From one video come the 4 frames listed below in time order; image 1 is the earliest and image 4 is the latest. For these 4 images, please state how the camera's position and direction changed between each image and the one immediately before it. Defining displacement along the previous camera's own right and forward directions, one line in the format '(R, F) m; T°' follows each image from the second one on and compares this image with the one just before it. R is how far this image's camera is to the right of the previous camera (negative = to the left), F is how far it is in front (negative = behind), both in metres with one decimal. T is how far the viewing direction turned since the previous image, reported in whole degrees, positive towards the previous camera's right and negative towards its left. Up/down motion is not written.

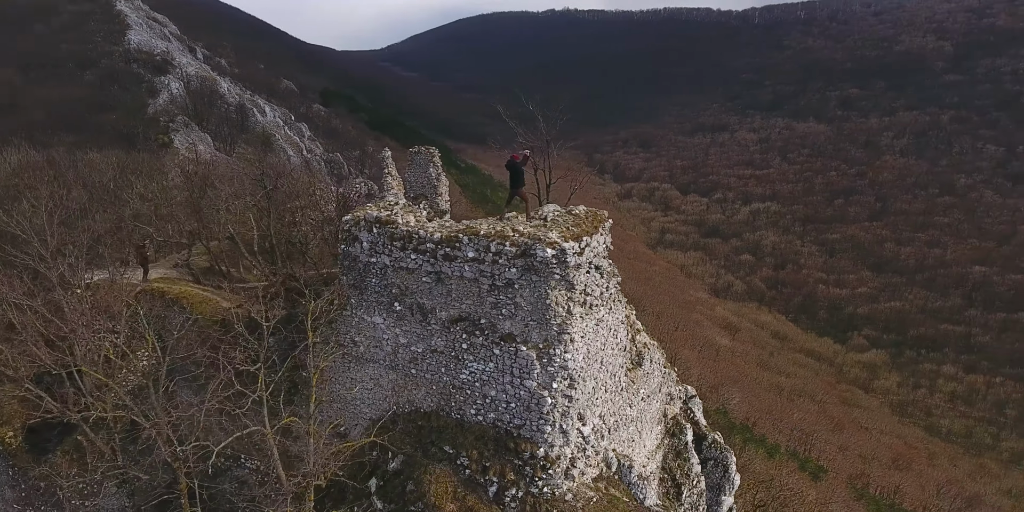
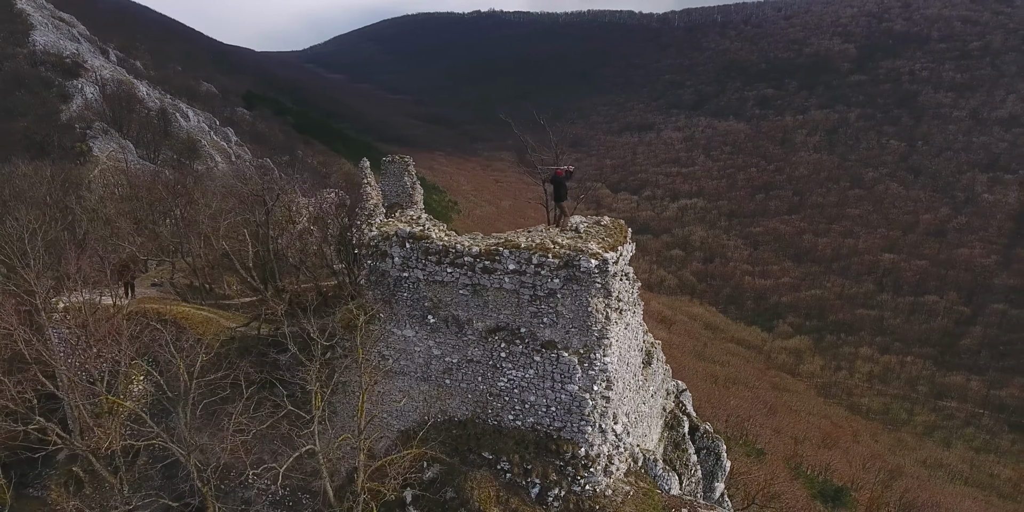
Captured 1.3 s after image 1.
(-1.1, -0.2) m; +6°
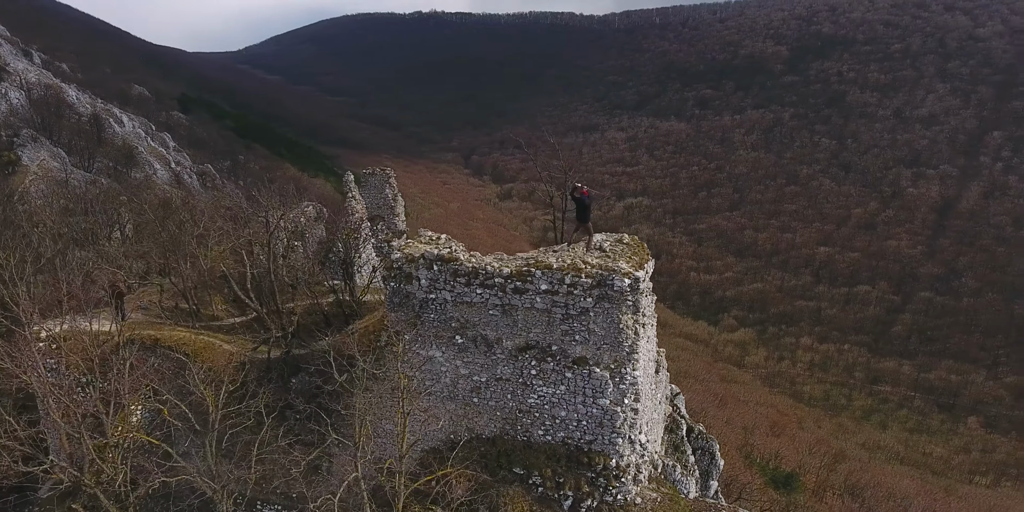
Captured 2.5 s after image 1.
(-0.9, -0.1) m; +5°
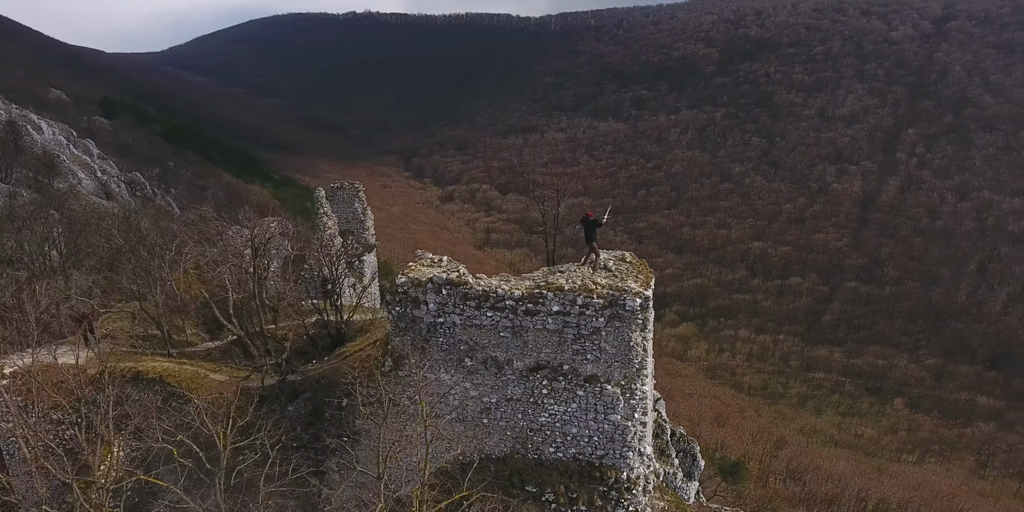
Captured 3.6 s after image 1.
(-0.7, -0.1) m; +5°
